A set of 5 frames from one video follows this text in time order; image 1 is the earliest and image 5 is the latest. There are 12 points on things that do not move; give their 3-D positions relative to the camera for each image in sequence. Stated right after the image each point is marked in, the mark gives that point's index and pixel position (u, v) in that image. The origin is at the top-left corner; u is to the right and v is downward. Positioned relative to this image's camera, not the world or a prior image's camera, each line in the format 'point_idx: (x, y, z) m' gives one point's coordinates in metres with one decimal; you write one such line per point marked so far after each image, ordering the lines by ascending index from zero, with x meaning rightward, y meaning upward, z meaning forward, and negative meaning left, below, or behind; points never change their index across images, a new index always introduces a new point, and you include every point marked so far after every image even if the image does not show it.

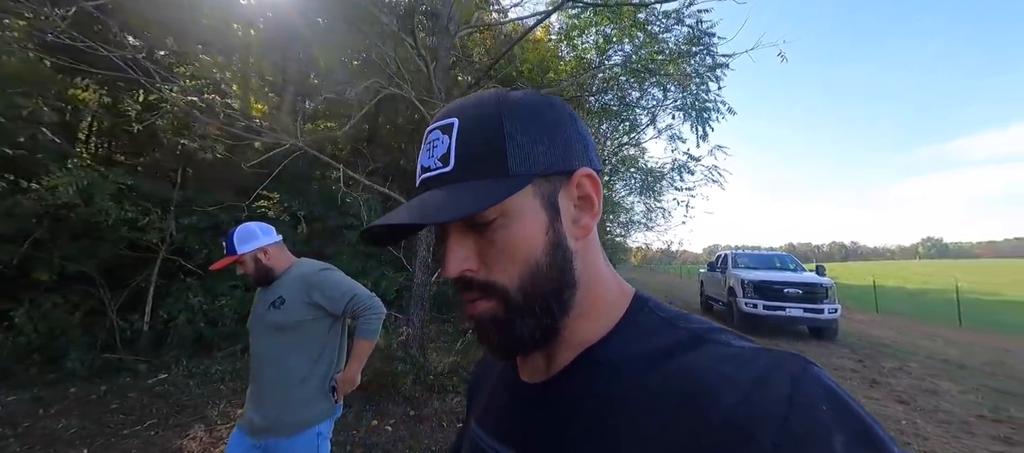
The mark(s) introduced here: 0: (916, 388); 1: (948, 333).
0: (+6.5, -2.6, +5.4) m
1: (+14.6, -3.5, +11.2) m
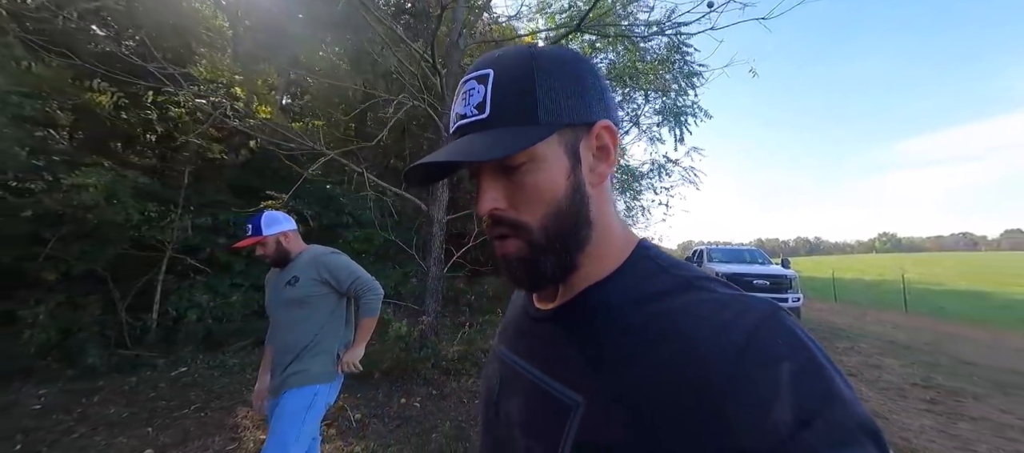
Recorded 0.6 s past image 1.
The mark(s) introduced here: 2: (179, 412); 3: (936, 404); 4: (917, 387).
0: (+6.5, -2.5, +6.2) m
1: (+14.3, -3.4, +12.5) m
2: (-3.6, -2.0, +3.7) m
3: (+5.9, -2.4, +4.6) m
4: (+6.3, -2.5, +5.2) m
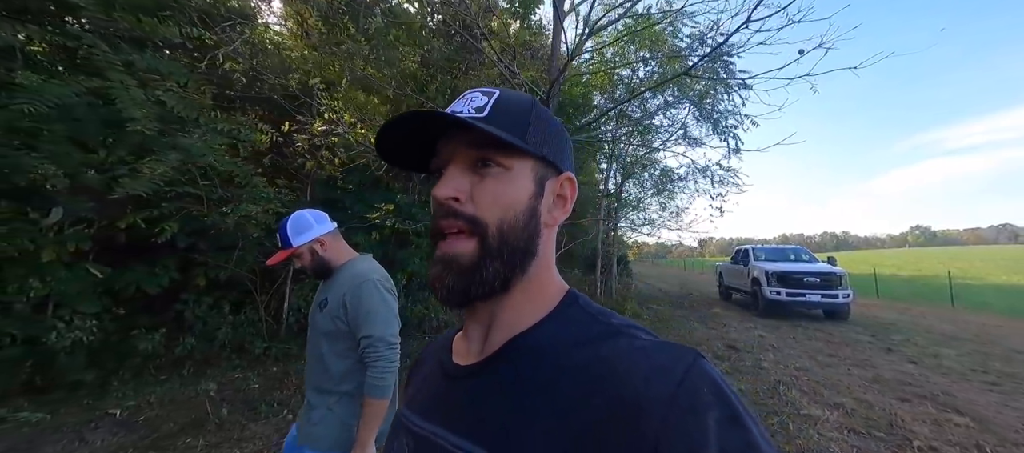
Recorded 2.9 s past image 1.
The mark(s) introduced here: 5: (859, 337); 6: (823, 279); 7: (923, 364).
0: (+8.2, -2.6, +6.7) m
1: (+16.2, -3.3, +12.7) m
2: (-2.1, -2.2, +4.6) m
3: (+7.5, -2.5, +5.2) m
4: (+8.0, -2.5, +5.8) m
5: (+8.1, -2.6, +7.9) m
6: (+9.3, -1.6, +10.1) m
7: (+7.4, -2.5, +6.1) m
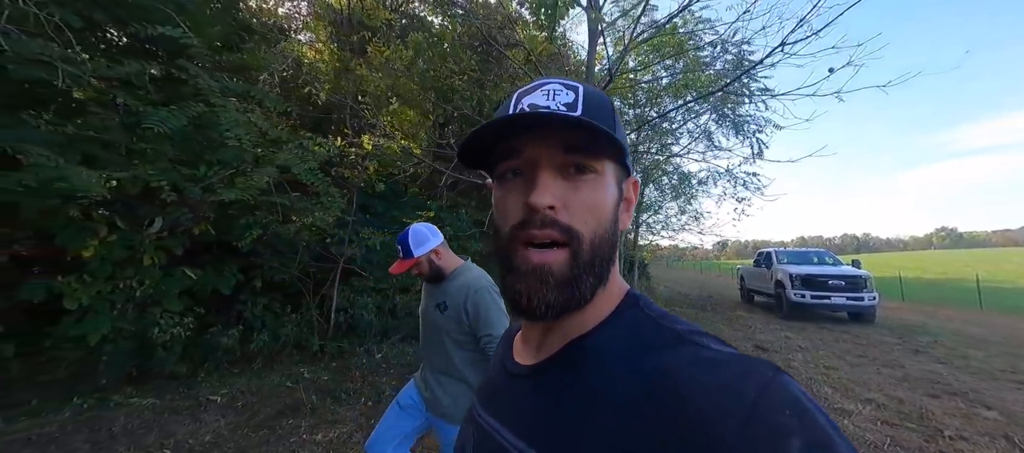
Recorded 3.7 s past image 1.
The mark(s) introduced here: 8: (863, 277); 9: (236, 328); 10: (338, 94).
0: (+9.0, -2.6, +6.9) m
1: (+17.2, -3.4, +12.6) m
2: (-1.4, -2.3, +5.0) m
3: (+8.2, -2.6, +5.3) m
4: (+8.7, -2.6, +5.9) m
5: (+8.9, -2.7, +8.0) m
6: (+10.2, -1.7, +10.2) m
7: (+8.1, -2.6, +6.2) m
8: (+10.5, -1.5, +10.1) m
9: (-5.4, -2.0, +6.6) m
10: (-4.1, +3.1, +7.9) m
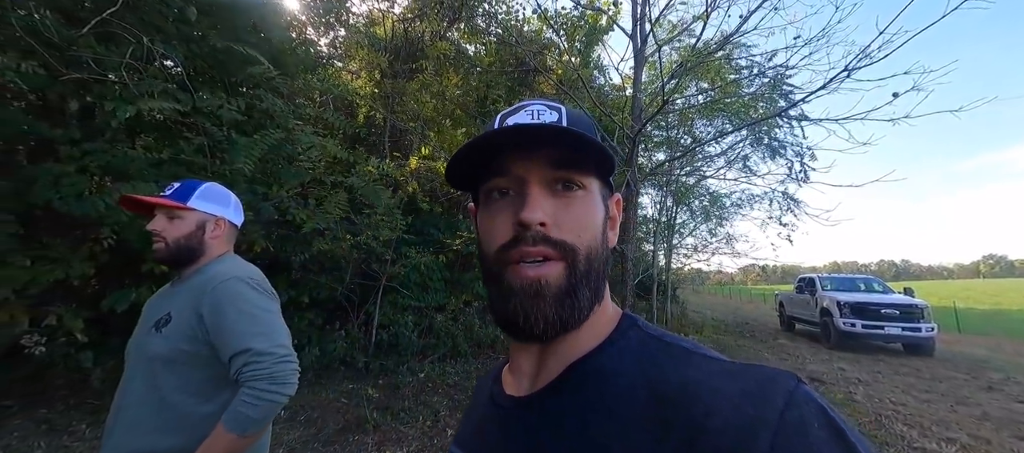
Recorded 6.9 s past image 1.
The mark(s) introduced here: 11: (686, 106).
0: (+9.8, -3.2, +6.4) m
1: (+18.2, -4.3, +11.6) m
2: (-0.6, -2.7, +5.0) m
3: (+8.9, -3.0, +4.9) m
4: (+9.5, -3.1, +5.4) m
5: (+9.7, -3.3, +7.5) m
6: (+11.1, -2.4, +9.6) m
7: (+8.9, -3.1, +5.8) m
8: (+11.5, -2.3, +9.6) m
9: (-4.6, -2.4, +6.8) m
10: (-3.1, +2.7, +8.3) m
11: (+3.8, +2.7, +7.4) m
